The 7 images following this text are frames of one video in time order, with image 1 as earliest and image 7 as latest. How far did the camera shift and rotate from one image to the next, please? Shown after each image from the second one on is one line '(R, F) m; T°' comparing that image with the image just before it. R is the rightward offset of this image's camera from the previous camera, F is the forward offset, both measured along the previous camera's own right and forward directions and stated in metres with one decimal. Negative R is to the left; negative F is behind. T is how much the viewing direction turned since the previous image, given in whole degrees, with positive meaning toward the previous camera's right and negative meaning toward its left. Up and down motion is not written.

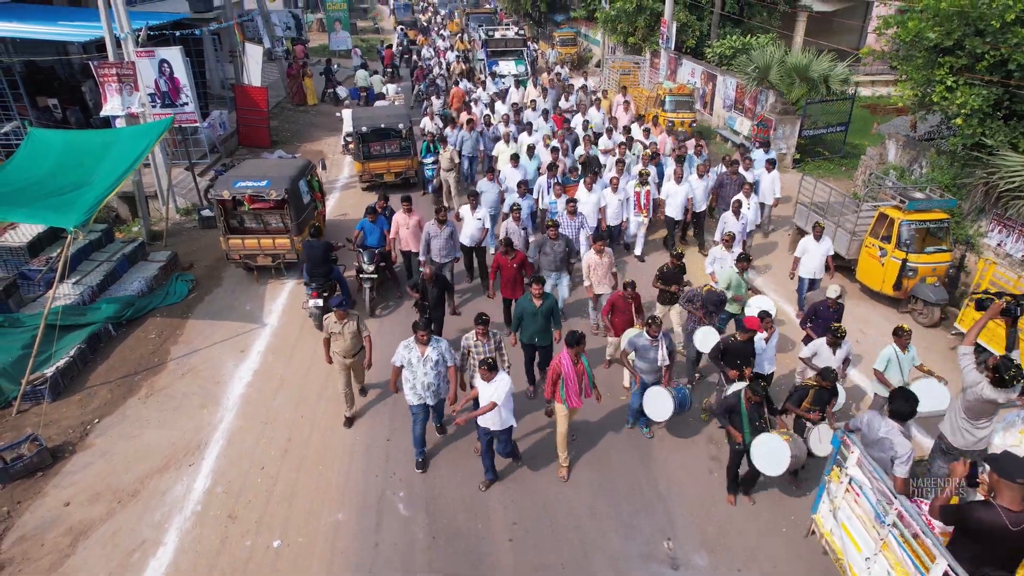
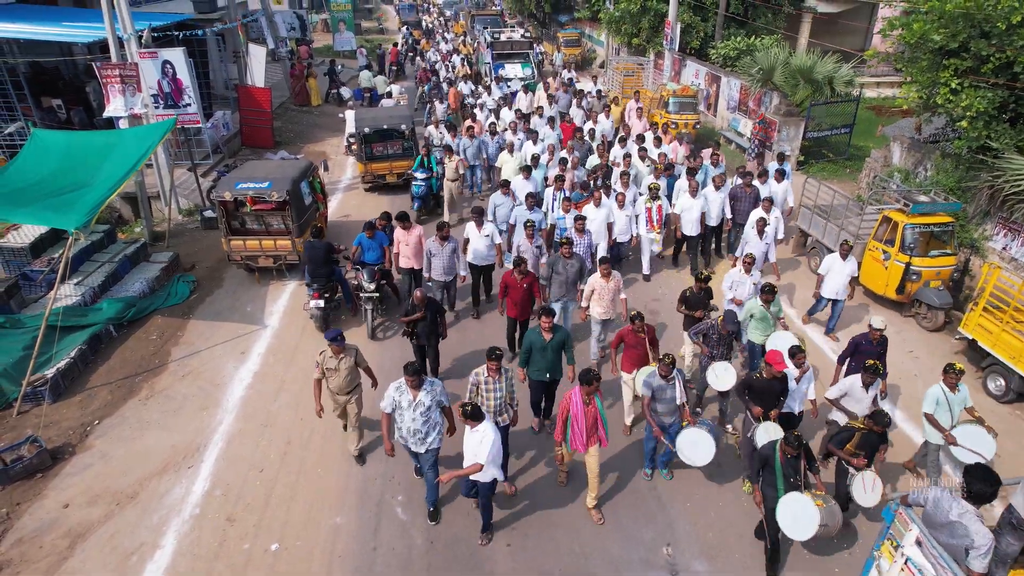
(0.0, 0.0) m; 0°
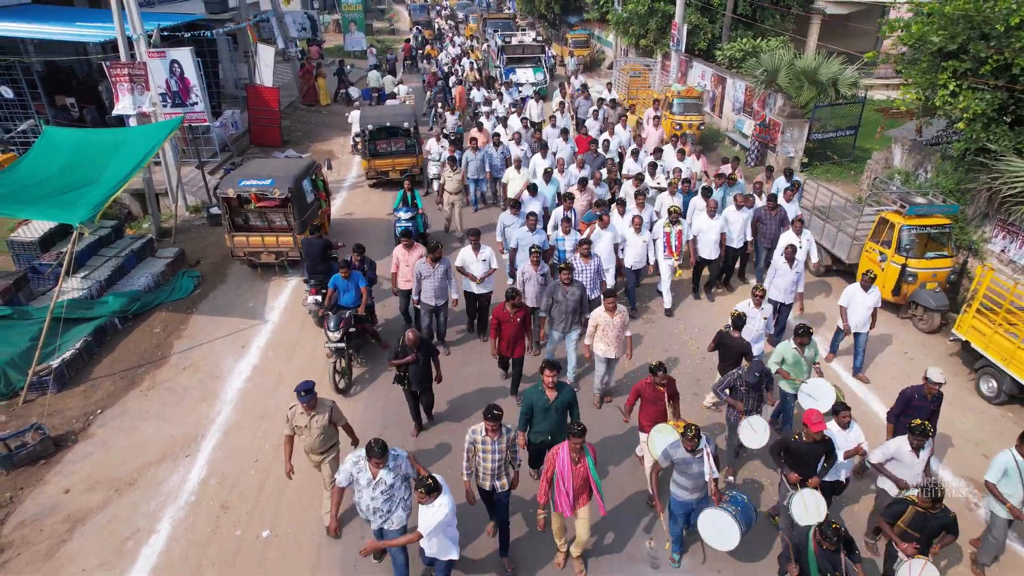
(+0.2, -0.1) m; -1°
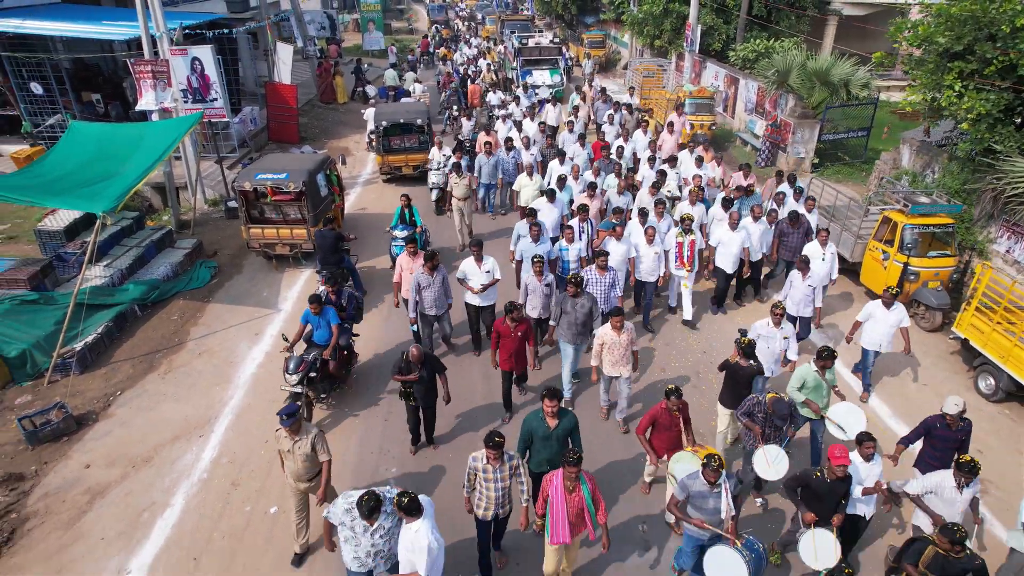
(+0.2, -0.2) m; -1°
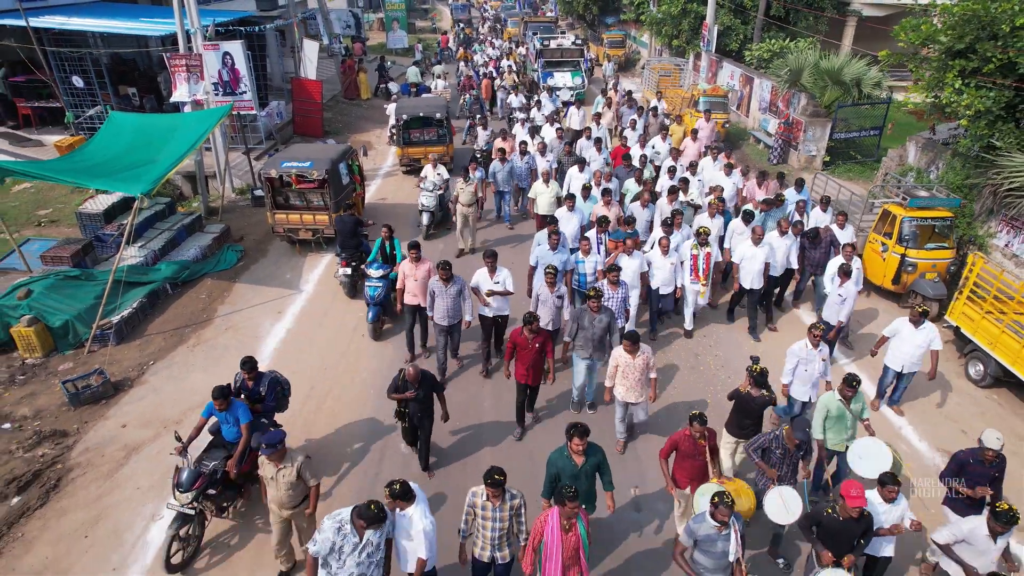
(+0.2, -0.4) m; -2°
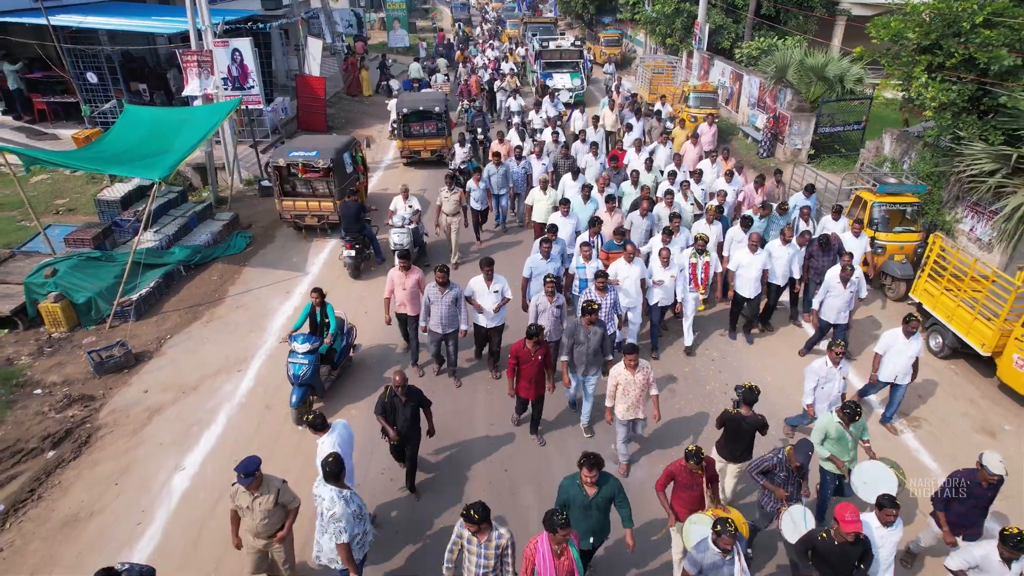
(+0.1, -0.6) m; 0°
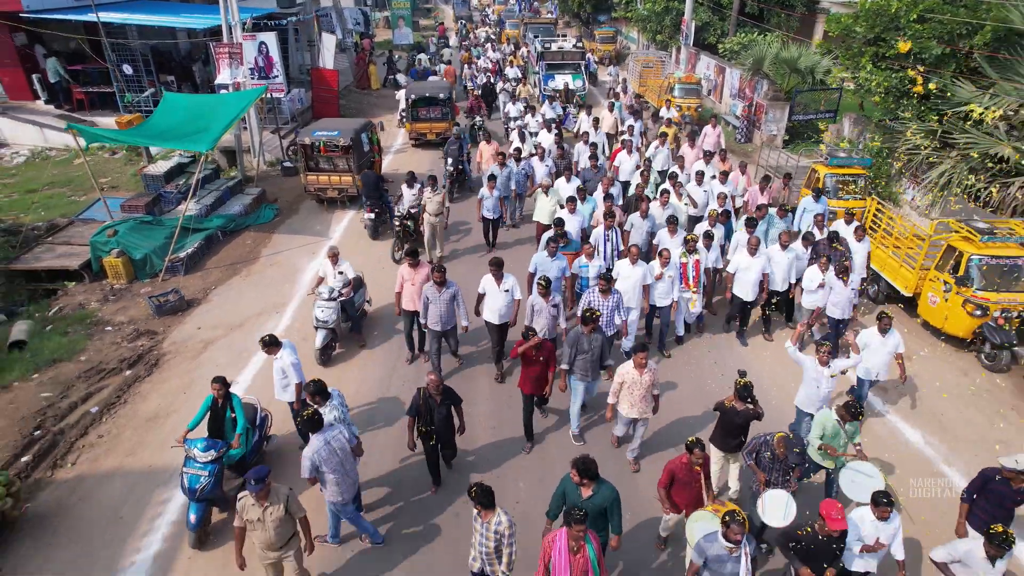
(0.0, -1.5) m; 0°
